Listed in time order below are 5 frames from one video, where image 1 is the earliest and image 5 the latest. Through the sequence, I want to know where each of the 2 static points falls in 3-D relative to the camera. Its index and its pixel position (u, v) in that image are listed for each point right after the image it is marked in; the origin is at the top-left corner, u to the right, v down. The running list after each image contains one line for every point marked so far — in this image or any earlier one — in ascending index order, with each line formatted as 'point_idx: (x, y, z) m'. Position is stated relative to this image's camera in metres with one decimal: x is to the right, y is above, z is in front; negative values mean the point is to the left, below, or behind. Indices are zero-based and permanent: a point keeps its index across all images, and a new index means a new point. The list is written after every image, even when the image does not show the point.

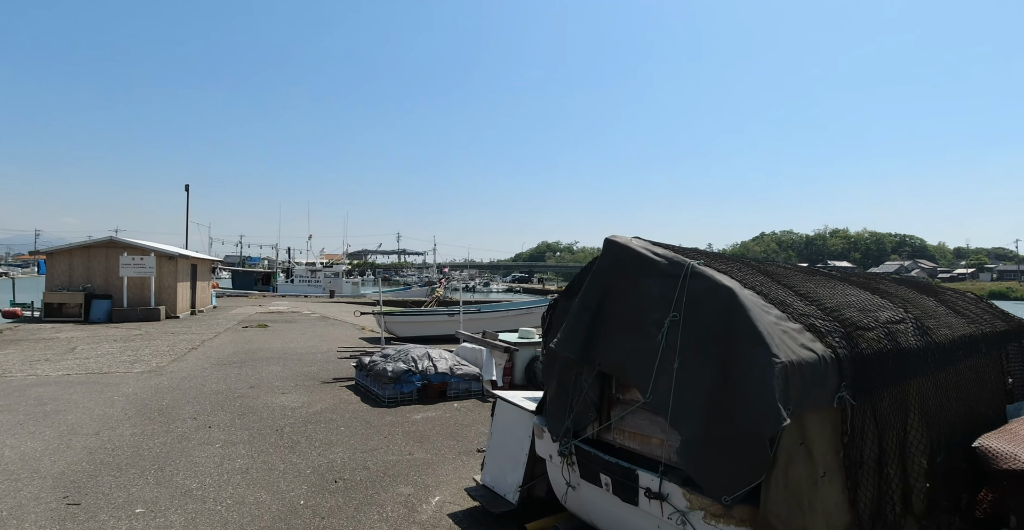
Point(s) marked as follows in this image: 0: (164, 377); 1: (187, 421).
0: (-5.5, -1.8, +8.8) m
1: (-3.6, -1.7, +6.1) m
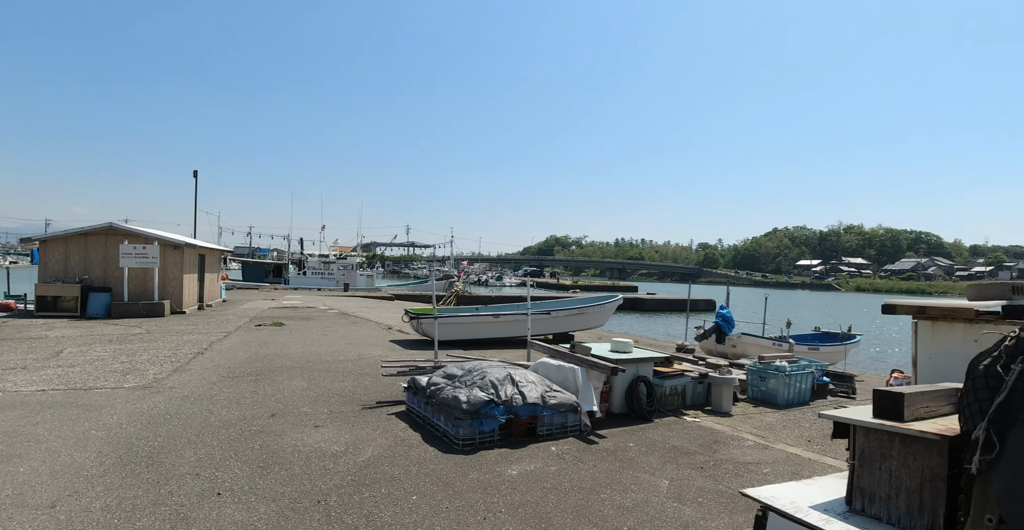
0: (-4.4, -1.6, +7.0) m
1: (-2.4, -1.6, +4.2) m
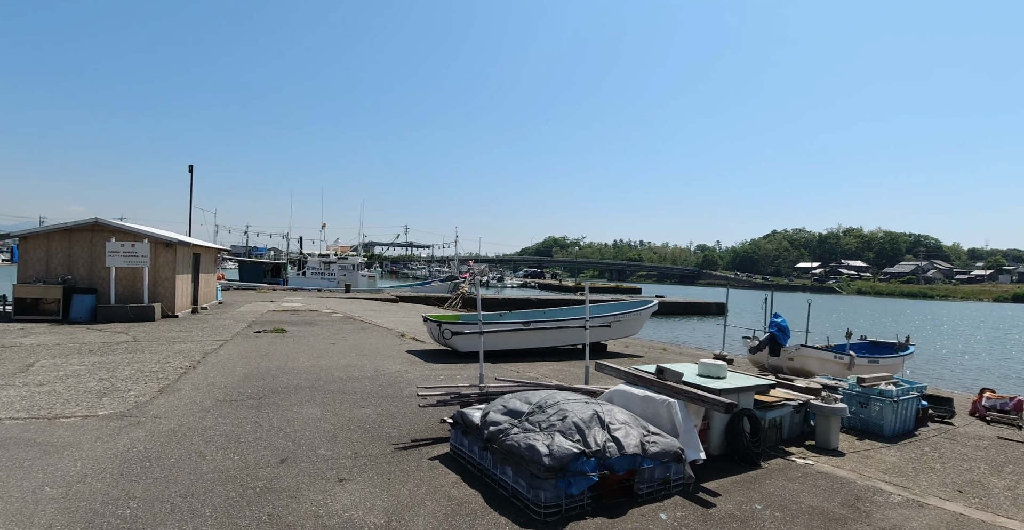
0: (-3.7, -1.6, +5.6) m
1: (-1.8, -1.6, +2.8) m
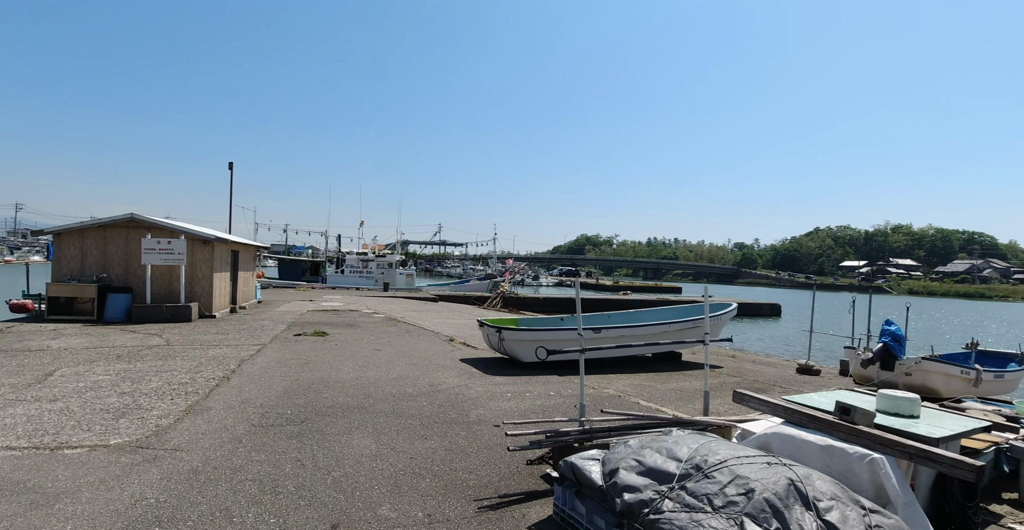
0: (-2.8, -1.6, +4.5) m
1: (-1.1, -1.6, +1.6) m
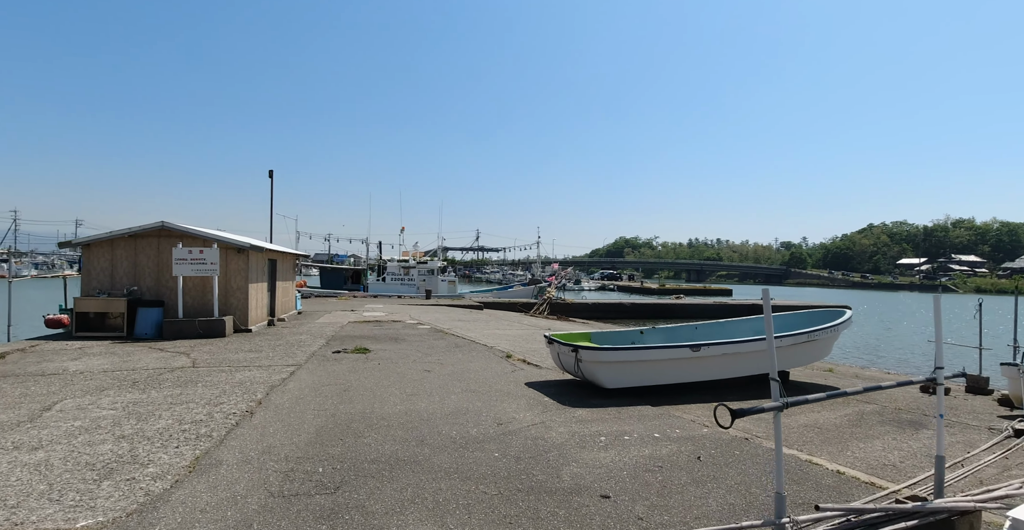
0: (-2.1, -1.7, +3.0) m
1: (-0.5, -1.7, 0.0) m
